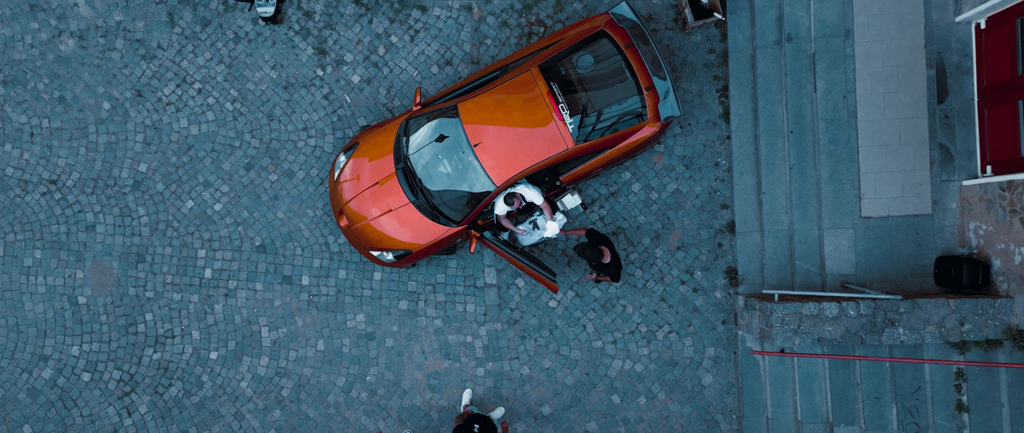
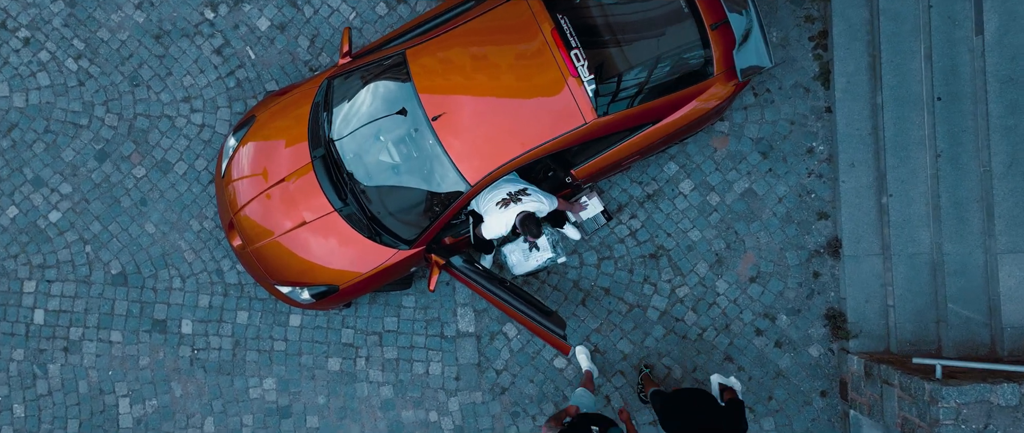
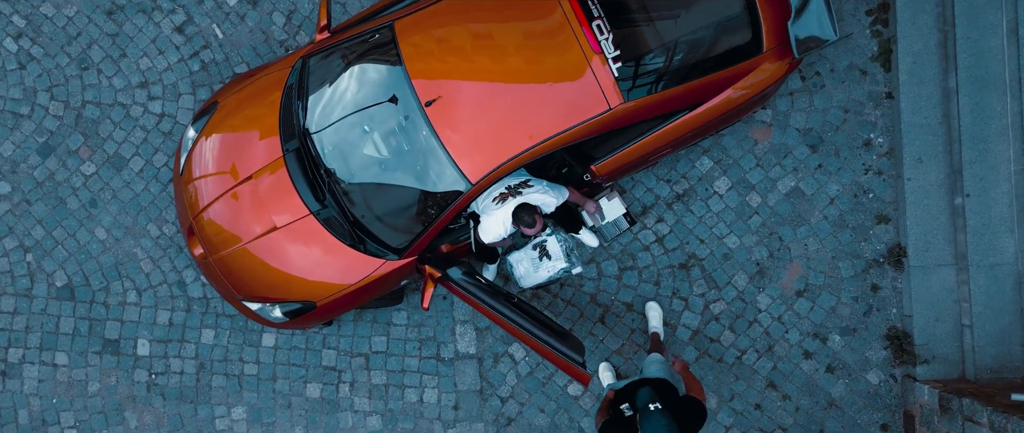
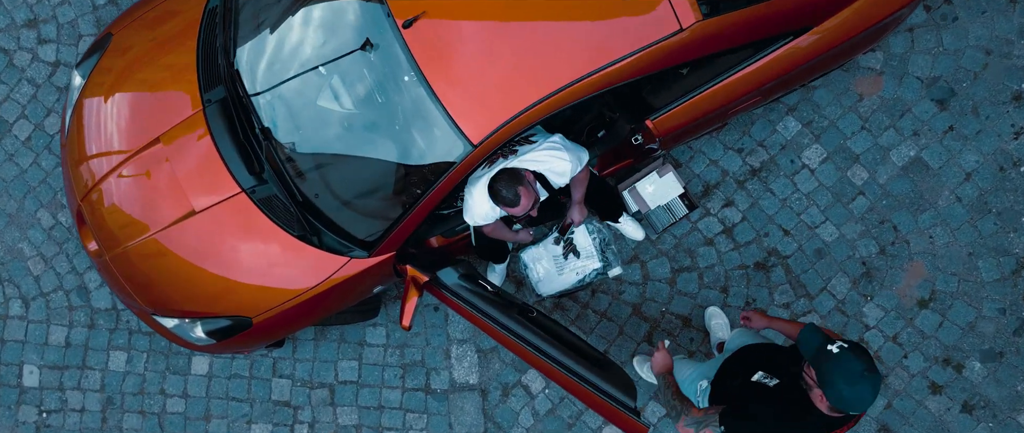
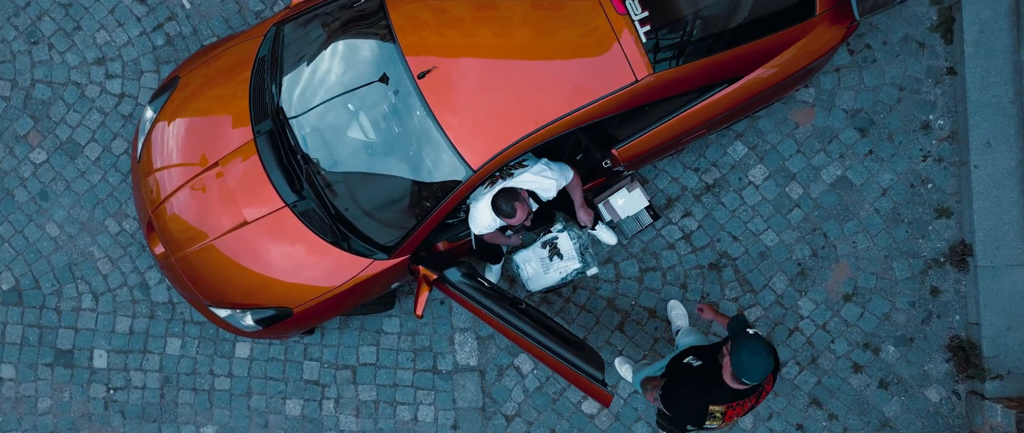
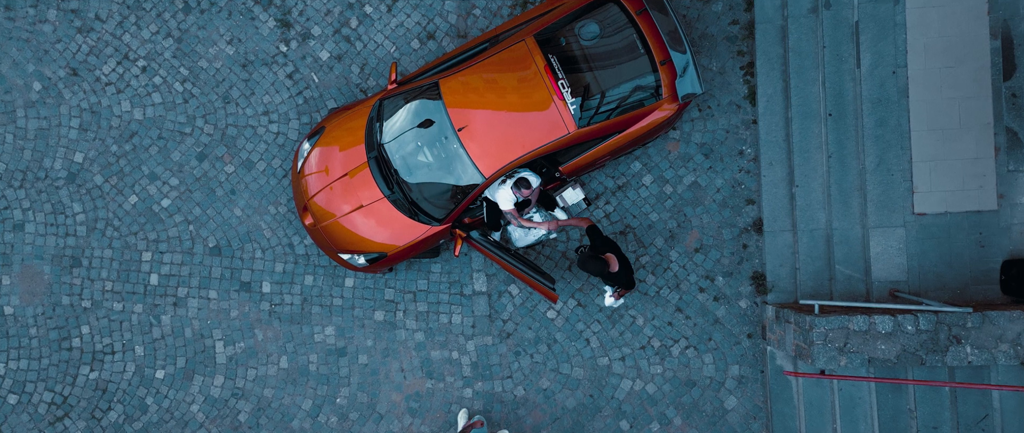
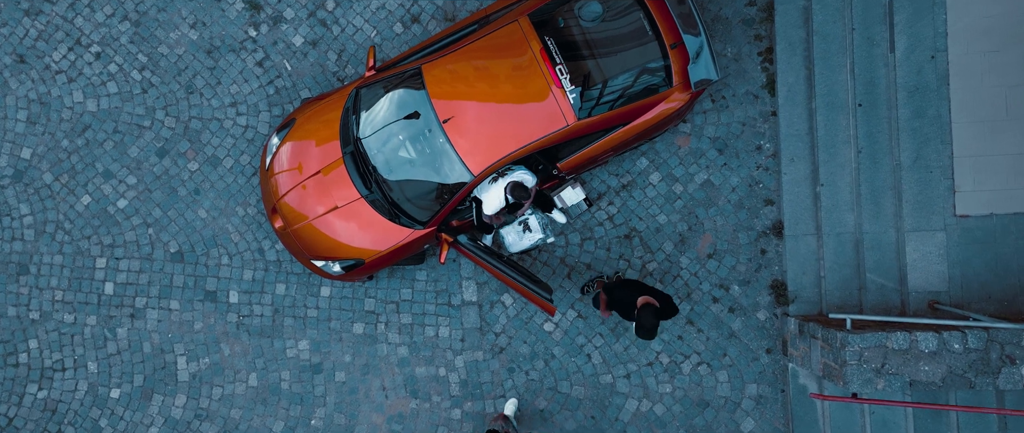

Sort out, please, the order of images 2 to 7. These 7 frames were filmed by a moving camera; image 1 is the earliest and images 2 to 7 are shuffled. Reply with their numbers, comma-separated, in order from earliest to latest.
6, 7, 2, 3, 5, 4
